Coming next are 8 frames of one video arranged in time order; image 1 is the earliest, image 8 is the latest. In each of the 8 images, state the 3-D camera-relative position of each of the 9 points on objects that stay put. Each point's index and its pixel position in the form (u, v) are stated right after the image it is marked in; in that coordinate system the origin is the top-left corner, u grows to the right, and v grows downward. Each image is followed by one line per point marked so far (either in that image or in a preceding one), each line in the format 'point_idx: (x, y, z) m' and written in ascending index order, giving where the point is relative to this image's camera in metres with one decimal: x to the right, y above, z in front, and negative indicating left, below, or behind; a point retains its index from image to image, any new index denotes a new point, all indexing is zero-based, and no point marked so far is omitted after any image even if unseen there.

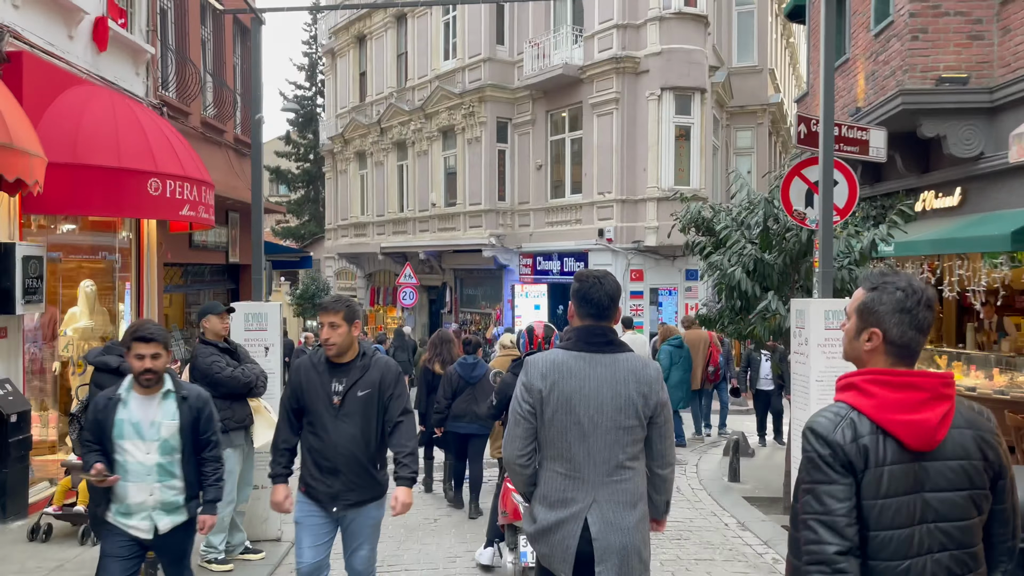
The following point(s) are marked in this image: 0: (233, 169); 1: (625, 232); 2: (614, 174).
0: (-4.6, +1.9, +13.3) m
1: (+2.5, +1.3, +18.0) m
2: (+2.3, +2.6, +18.2) m
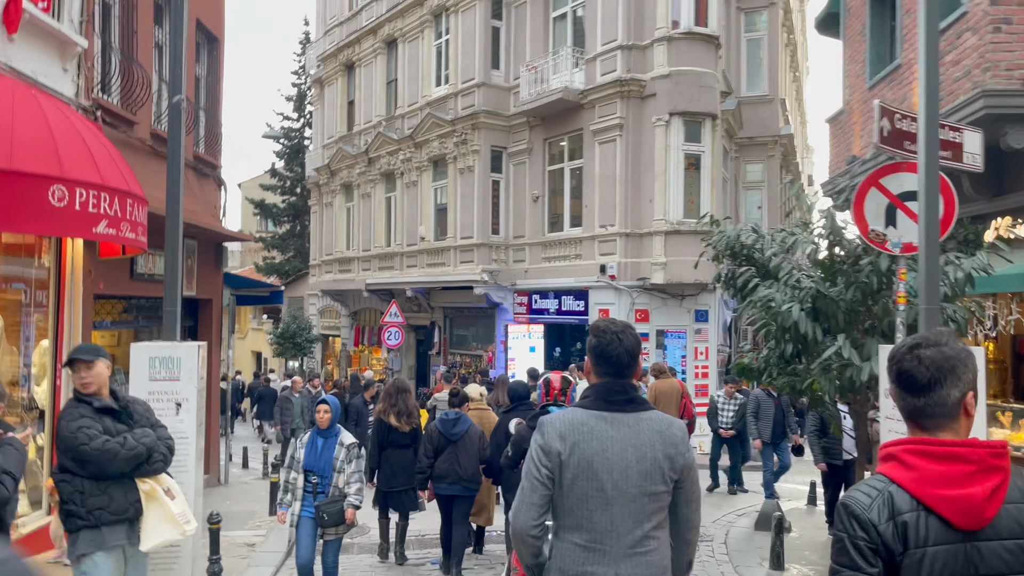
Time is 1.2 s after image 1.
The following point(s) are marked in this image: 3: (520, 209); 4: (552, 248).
0: (-4.7, +1.4, +11.7) m
1: (+2.4, +0.4, +16.5) m
2: (+2.2, +1.7, +16.7) m
3: (+0.2, +1.9, +19.5) m
4: (+0.9, +0.9, +18.5) m
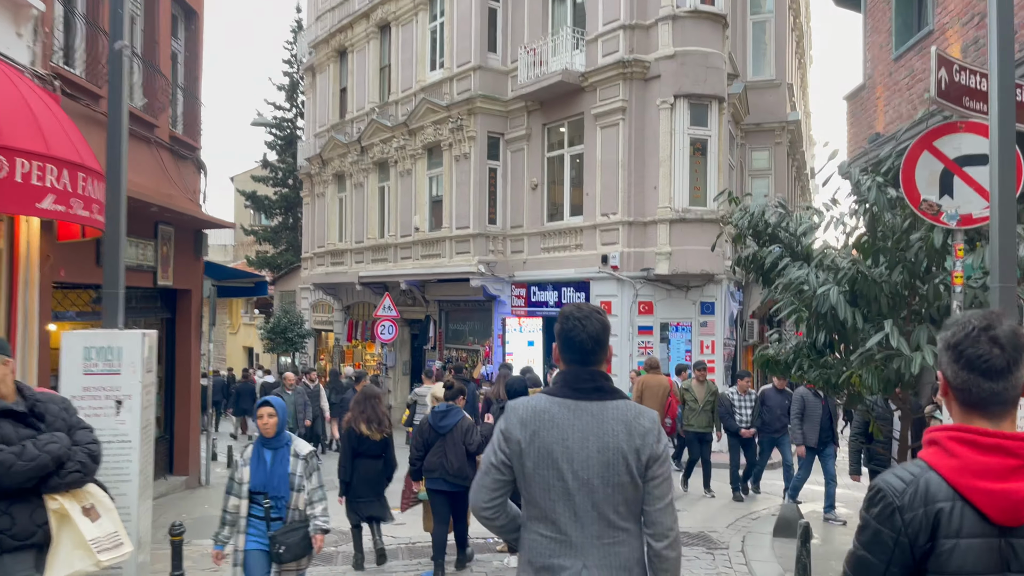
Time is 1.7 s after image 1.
0: (-4.7, +1.5, +10.9) m
1: (+2.4, +0.6, +15.8) m
2: (+2.1, +1.9, +16.0) m
3: (+0.1, +2.1, +18.8) m
4: (+0.9, +1.1, +17.8) m
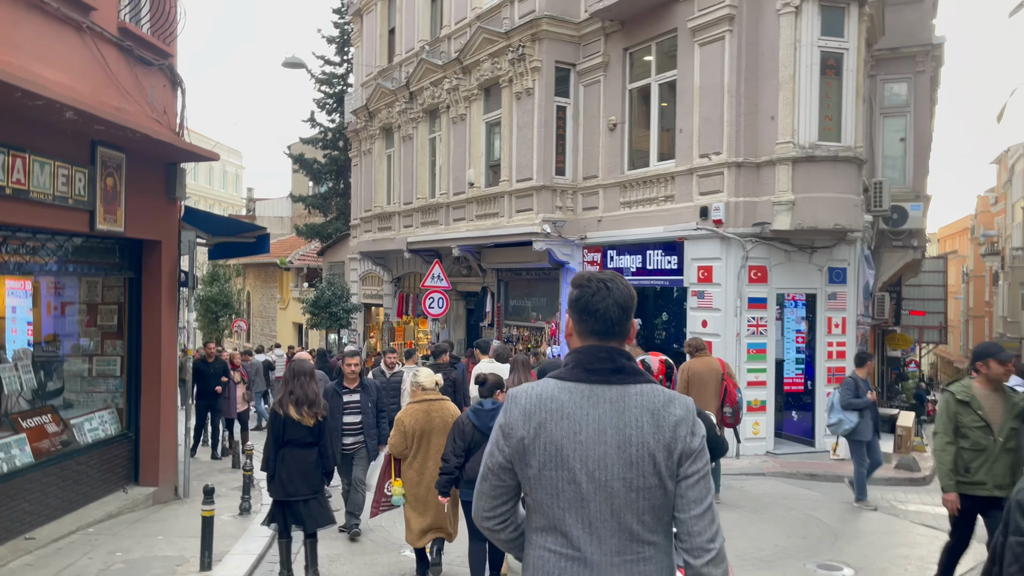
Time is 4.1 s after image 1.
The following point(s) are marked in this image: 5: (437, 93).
0: (-4.0, +2.1, +8.0) m
1: (+3.5, +1.2, +12.2) m
2: (+3.3, +2.5, +12.4) m
3: (+1.5, +2.8, +15.4) m
4: (+2.2, +1.8, +14.4) m
5: (-1.8, +4.6, +19.1) m
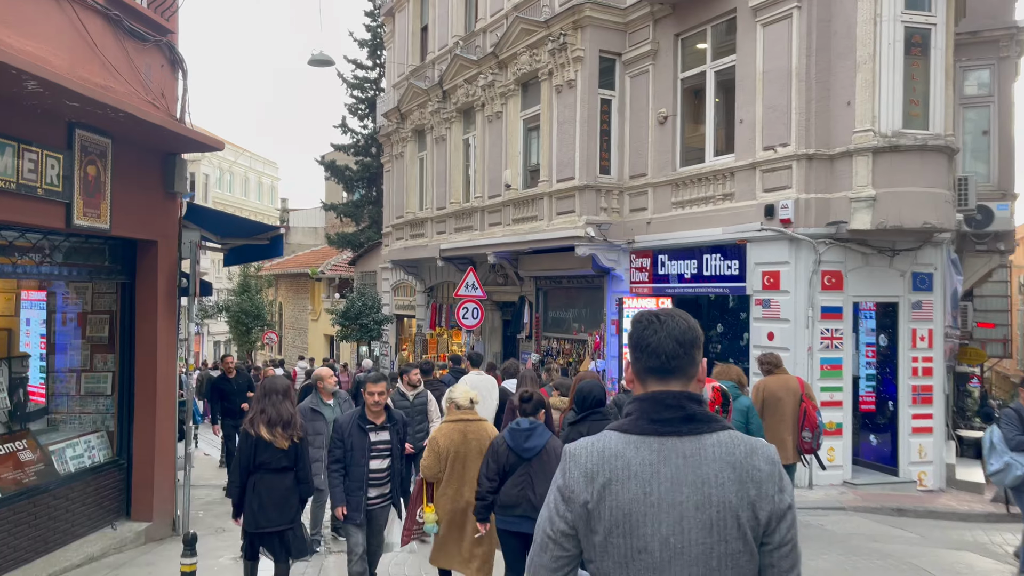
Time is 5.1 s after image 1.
0: (-3.6, +2.0, +7.0) m
1: (+4.0, +1.1, +10.8) m
2: (+3.8, +2.4, +11.1) m
3: (+2.2, +2.6, +14.1) m
4: (+2.8, +1.6, +13.1) m
5: (-0.9, +4.4, +18.0) m
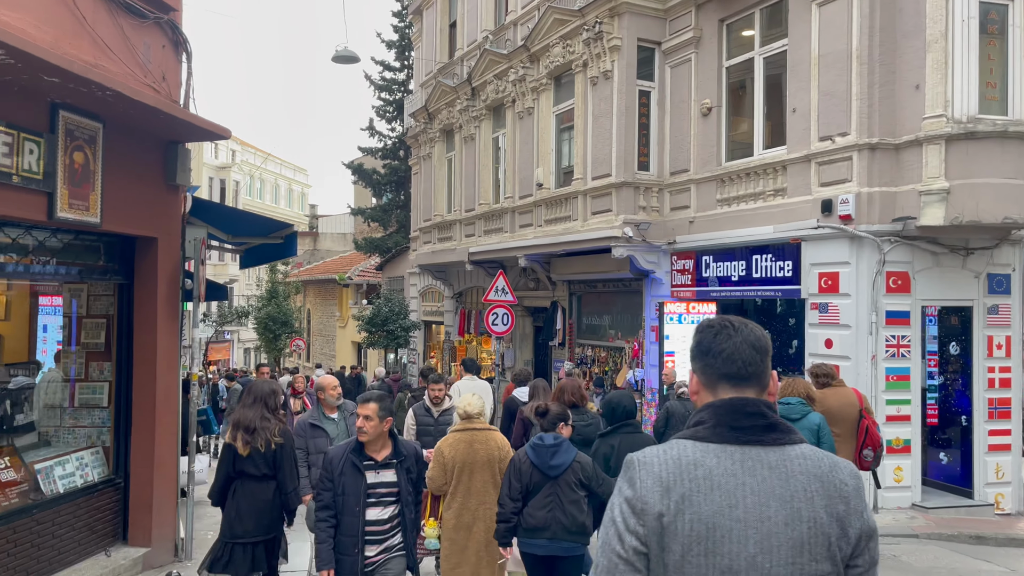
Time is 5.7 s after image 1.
0: (-3.3, +2.0, +6.3) m
1: (+4.5, +1.1, +9.9) m
2: (+4.3, +2.4, +10.1) m
3: (+2.7, +2.6, +13.2) m
4: (+3.3, +1.6, +12.1) m
5: (-0.2, +4.3, +17.2) m
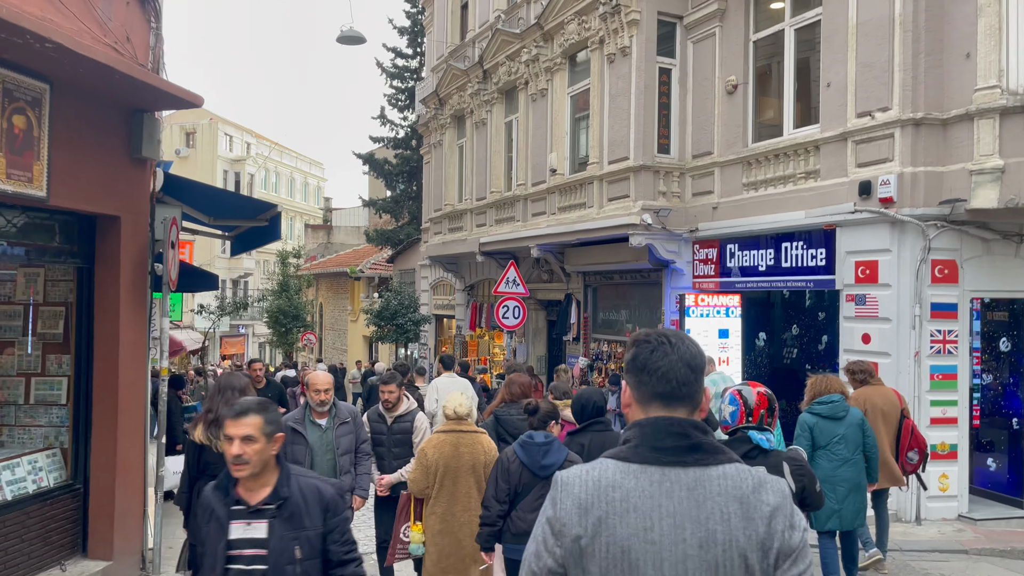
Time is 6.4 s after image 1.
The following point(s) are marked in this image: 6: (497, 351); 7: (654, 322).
0: (-3.3, +2.1, +5.5) m
1: (+4.6, +1.2, +9.0) m
2: (+4.4, +2.5, +9.2) m
3: (+2.9, +2.7, +12.3) m
4: (+3.5, +1.7, +11.2) m
5: (0.0, +4.5, +16.4) m
6: (-0.4, -1.5, +18.8) m
7: (+2.4, -0.6, +13.3) m
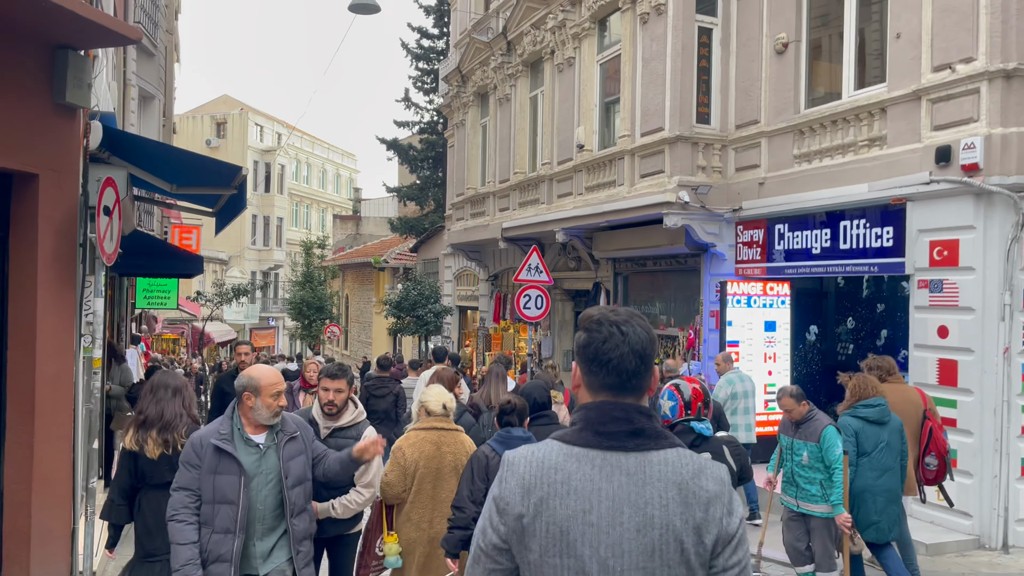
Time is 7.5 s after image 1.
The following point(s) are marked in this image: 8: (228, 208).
0: (-3.3, +2.3, +4.4) m
1: (+4.7, +1.3, +7.5) m
2: (+4.5, +2.6, +7.7) m
3: (+3.2, +2.9, +10.9) m
4: (+3.7, +1.9, +9.8) m
5: (+0.5, +4.7, +15.1) m
6: (+0.2, -1.2, +17.5) m
7: (+2.7, -0.4, +12.0) m
8: (-2.9, +0.8, +8.0) m
